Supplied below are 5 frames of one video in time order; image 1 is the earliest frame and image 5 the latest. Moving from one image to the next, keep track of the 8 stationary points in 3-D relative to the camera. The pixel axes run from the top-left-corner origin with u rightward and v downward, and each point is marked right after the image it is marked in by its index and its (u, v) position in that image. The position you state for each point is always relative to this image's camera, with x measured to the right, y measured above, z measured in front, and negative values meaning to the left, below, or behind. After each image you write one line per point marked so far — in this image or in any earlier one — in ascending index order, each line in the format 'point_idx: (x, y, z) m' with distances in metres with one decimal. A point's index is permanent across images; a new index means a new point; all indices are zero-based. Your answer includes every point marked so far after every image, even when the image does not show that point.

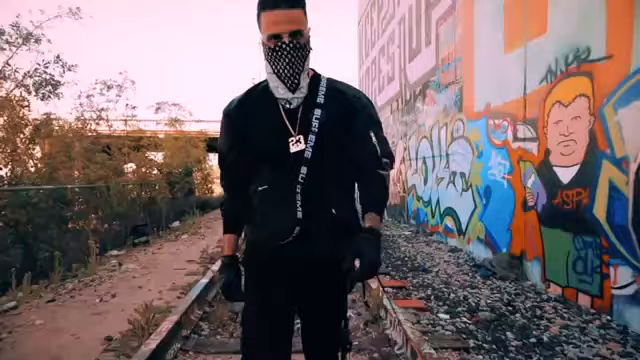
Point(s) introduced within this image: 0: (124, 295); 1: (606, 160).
0: (-3.4, -2.0, +6.6) m
1: (+4.7, +0.3, +6.2) m
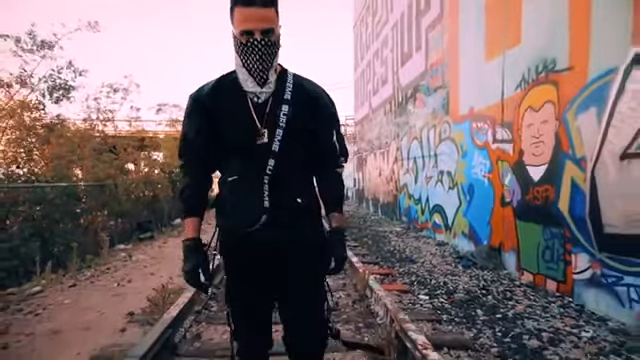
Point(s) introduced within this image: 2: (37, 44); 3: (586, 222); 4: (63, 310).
0: (-3.5, -1.9, +7.3) m
1: (+4.6, +0.4, +7.0) m
2: (-7.9, +3.8, +10.7) m
3: (+4.6, -0.7, +6.6) m
4: (-3.9, -2.0, +5.7) m
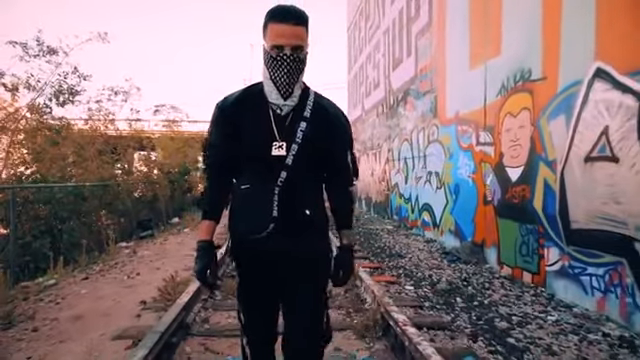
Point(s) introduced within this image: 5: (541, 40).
0: (-3.6, -1.9, +7.9) m
1: (+4.5, +0.4, +7.7) m
2: (-8.1, +3.8, +11.1) m
3: (+4.5, -0.7, +7.3) m
4: (-4.0, -2.0, +6.3) m
5: (+4.5, +2.8, +7.7) m
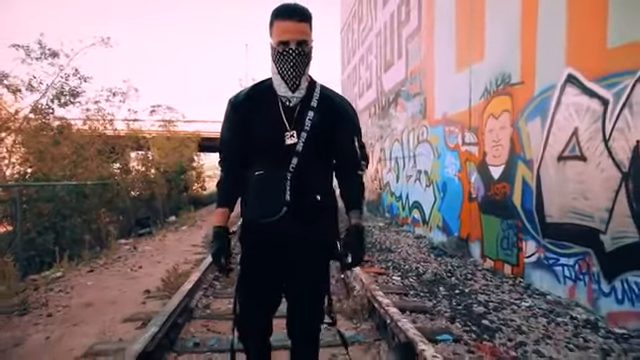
0: (-3.7, -1.9, +8.3) m
1: (+4.4, +0.4, +8.2) m
2: (-8.3, +3.8, +11.5) m
3: (+4.4, -0.7, +7.8) m
4: (-4.1, -1.9, +6.7) m
5: (+4.3, +2.9, +8.2) m
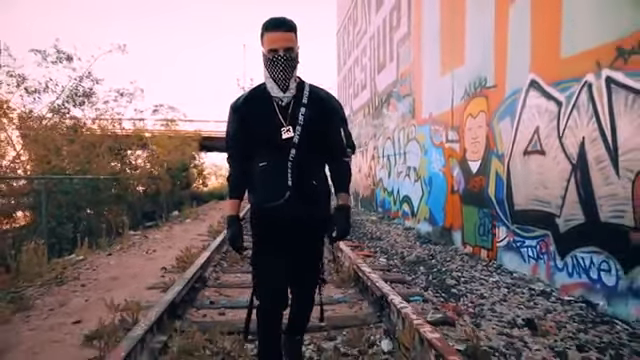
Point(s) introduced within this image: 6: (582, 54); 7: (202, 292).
0: (-3.9, -1.7, +9.2) m
1: (+4.2, +0.6, +9.2) m
2: (-8.4, +4.0, +12.4) m
3: (+4.3, -0.5, +8.8) m
4: (-4.2, -1.8, +7.6) m
5: (+4.2, +3.0, +9.2) m
6: (+4.6, +2.2, +6.7) m
7: (-1.8, -1.7, +5.9) m
